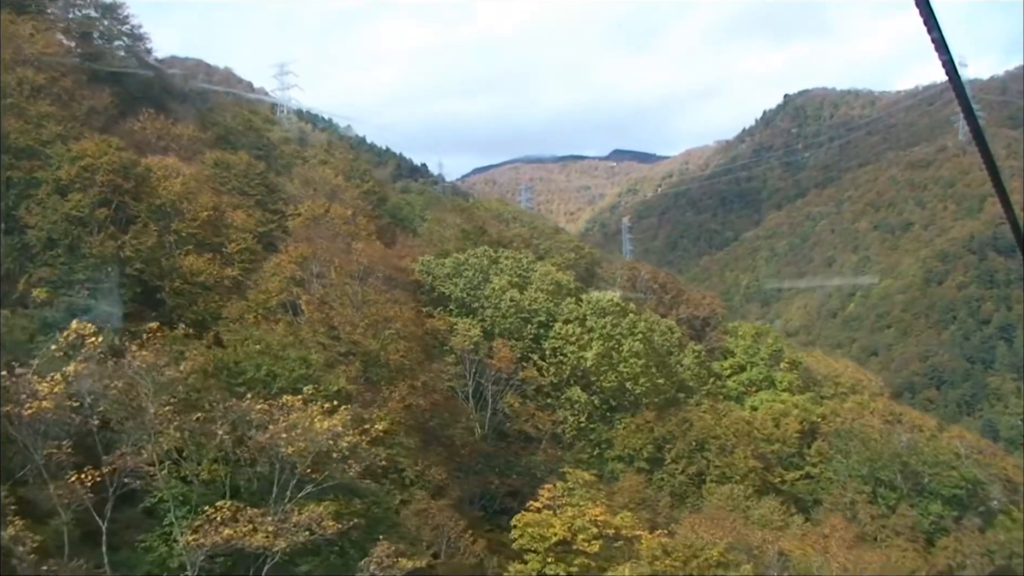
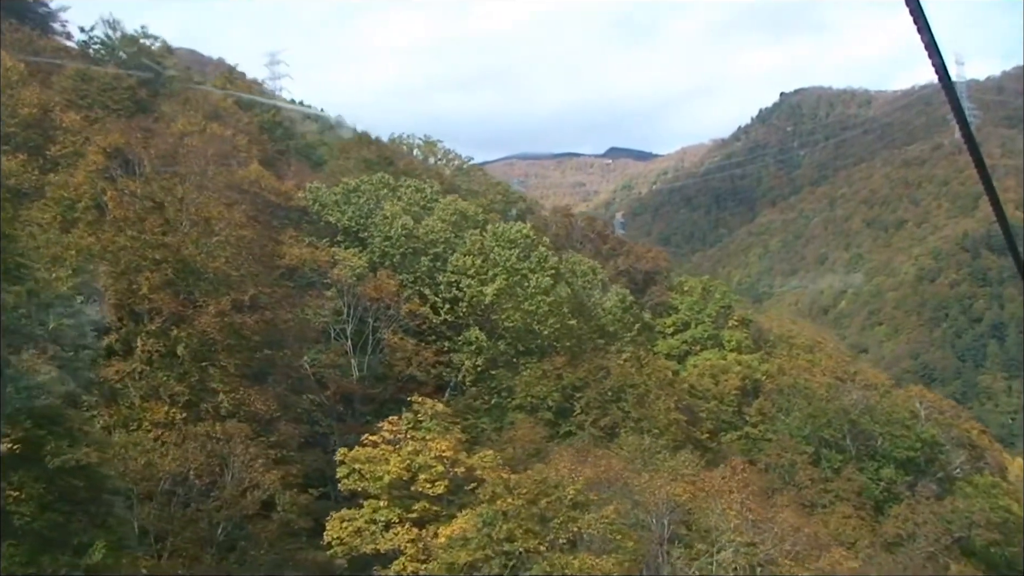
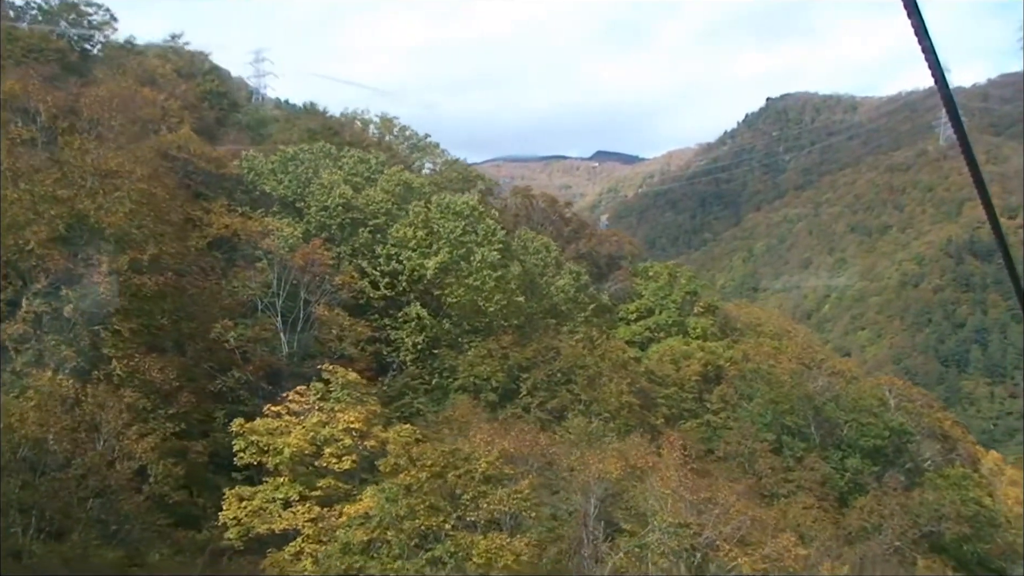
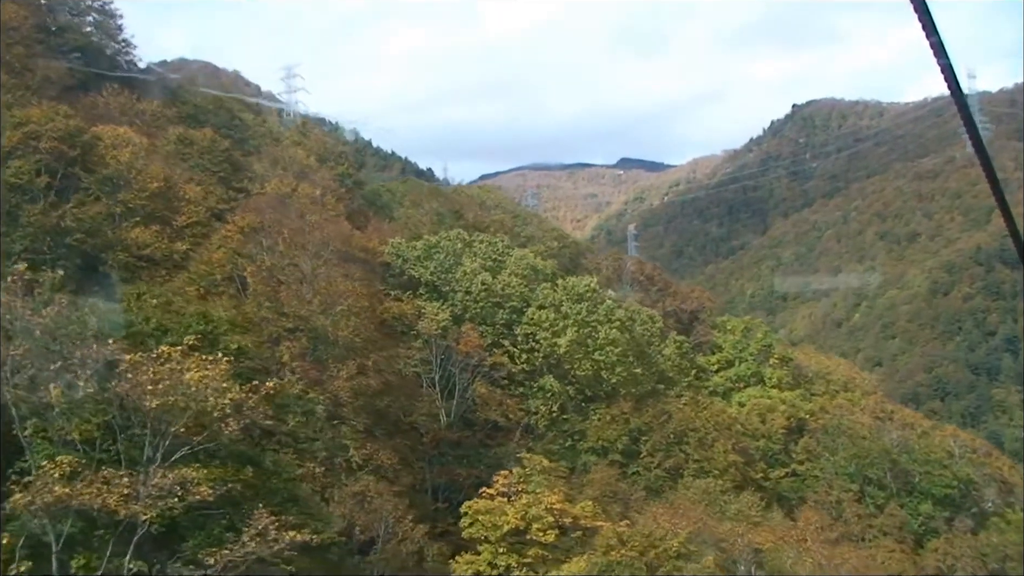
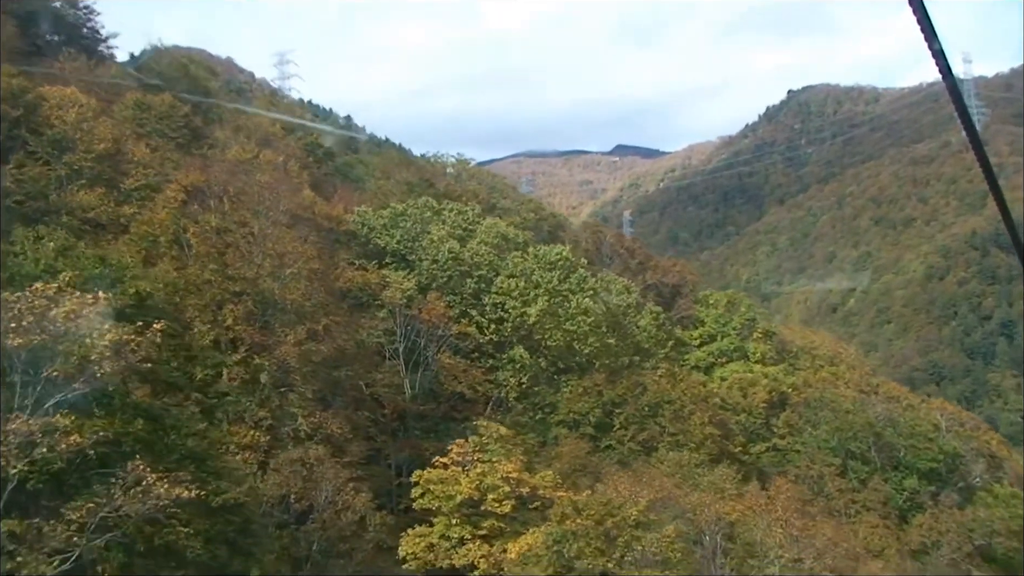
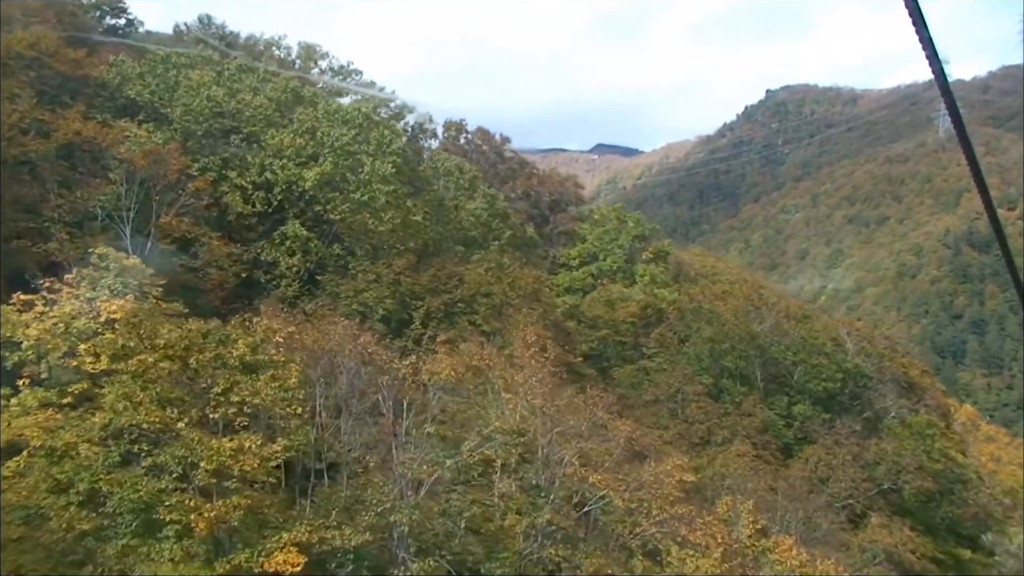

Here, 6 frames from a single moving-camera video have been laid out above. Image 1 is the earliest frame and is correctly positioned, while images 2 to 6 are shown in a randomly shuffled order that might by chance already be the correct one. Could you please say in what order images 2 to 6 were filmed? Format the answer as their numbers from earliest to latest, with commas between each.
4, 5, 2, 3, 6
